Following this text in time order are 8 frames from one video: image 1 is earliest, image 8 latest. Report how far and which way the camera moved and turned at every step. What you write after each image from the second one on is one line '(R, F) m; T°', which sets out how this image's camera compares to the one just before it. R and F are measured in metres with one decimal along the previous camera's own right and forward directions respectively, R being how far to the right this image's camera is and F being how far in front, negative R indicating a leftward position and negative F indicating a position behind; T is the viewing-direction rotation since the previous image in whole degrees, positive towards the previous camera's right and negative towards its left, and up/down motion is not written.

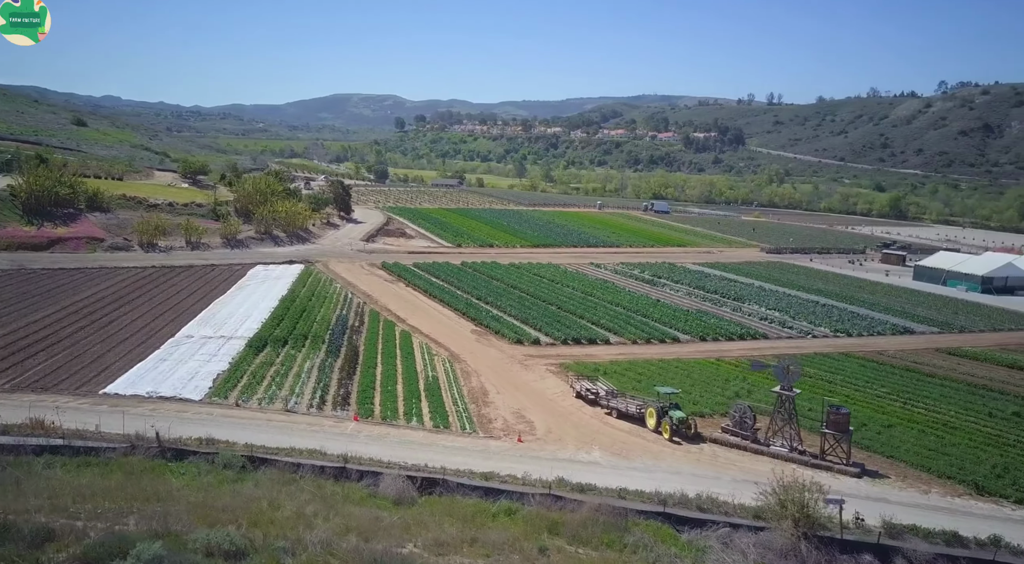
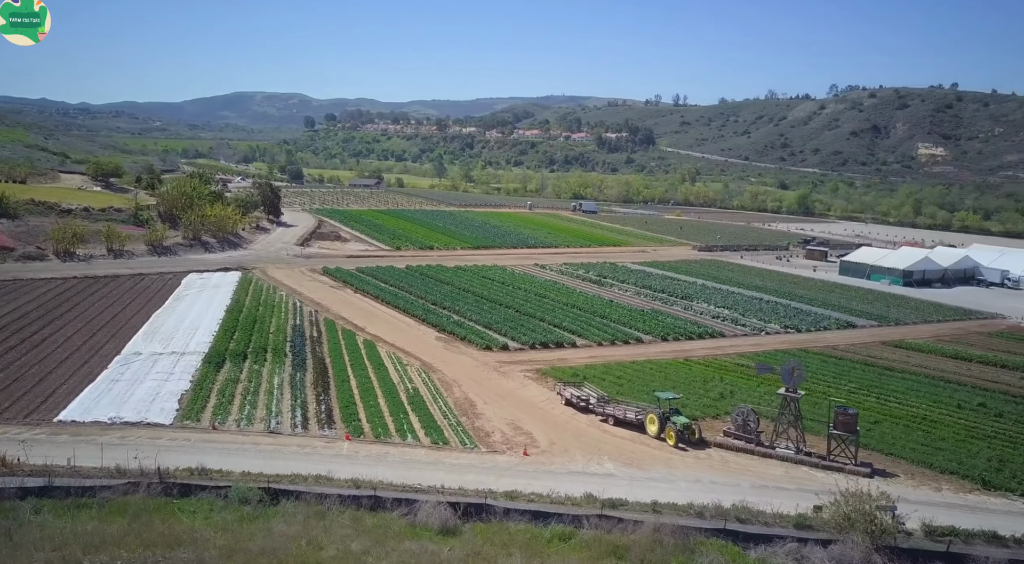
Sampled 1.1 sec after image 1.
(-2.8, +1.1) m; +7°
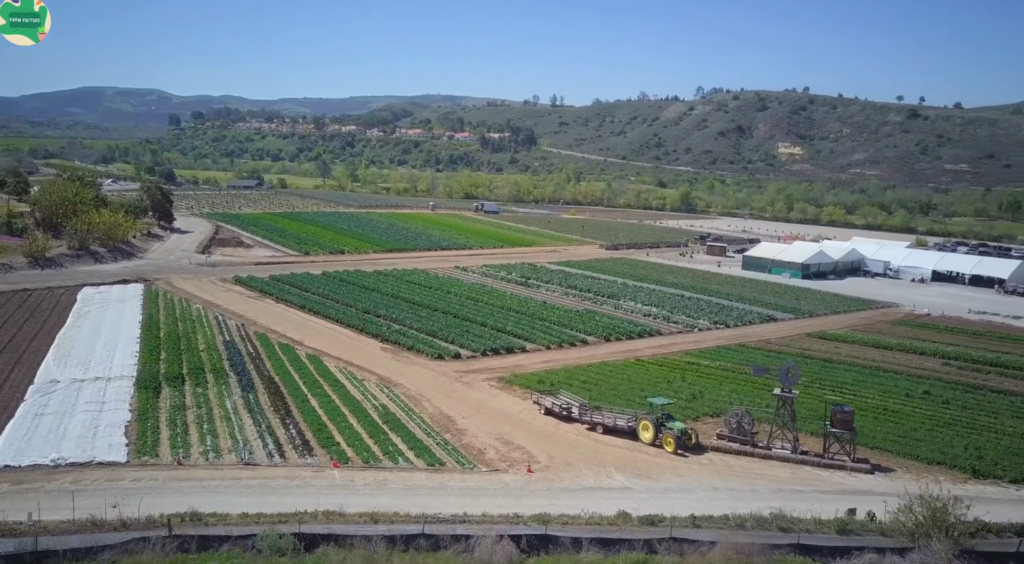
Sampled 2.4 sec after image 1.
(-3.5, +1.5) m; +9°
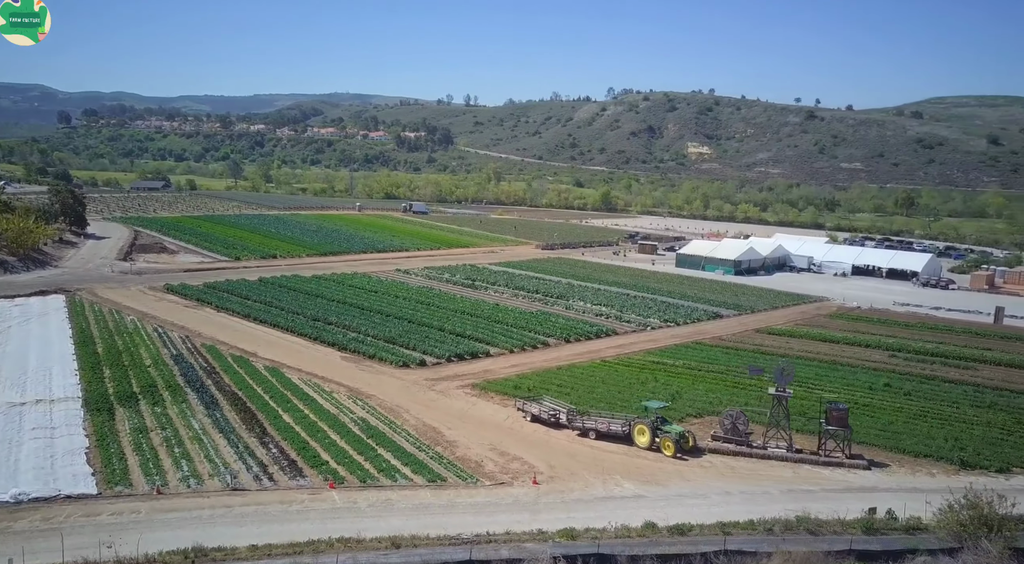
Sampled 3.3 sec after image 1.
(-2.5, +1.0) m; +7°
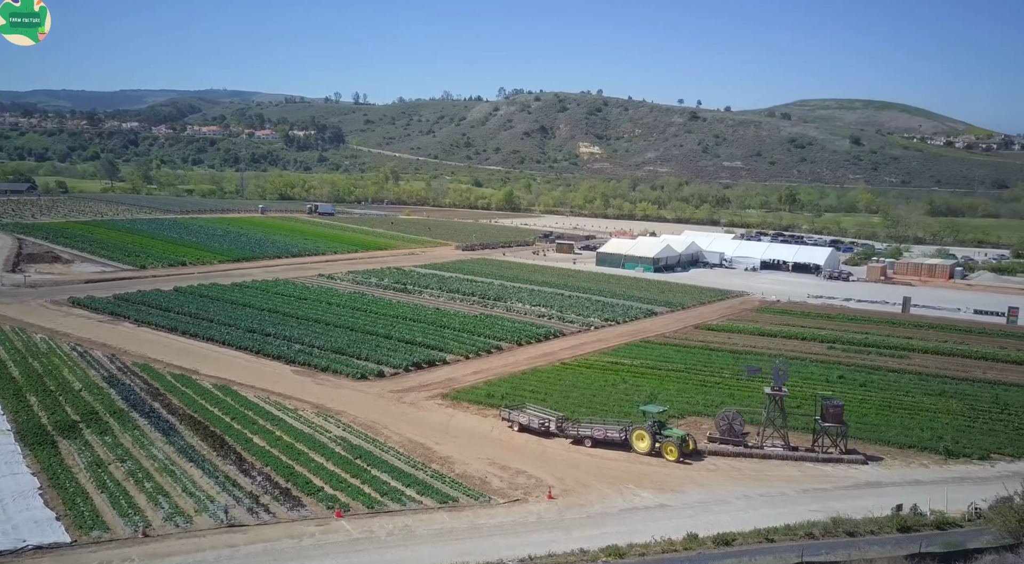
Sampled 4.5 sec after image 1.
(-3.1, +1.3) m; +8°
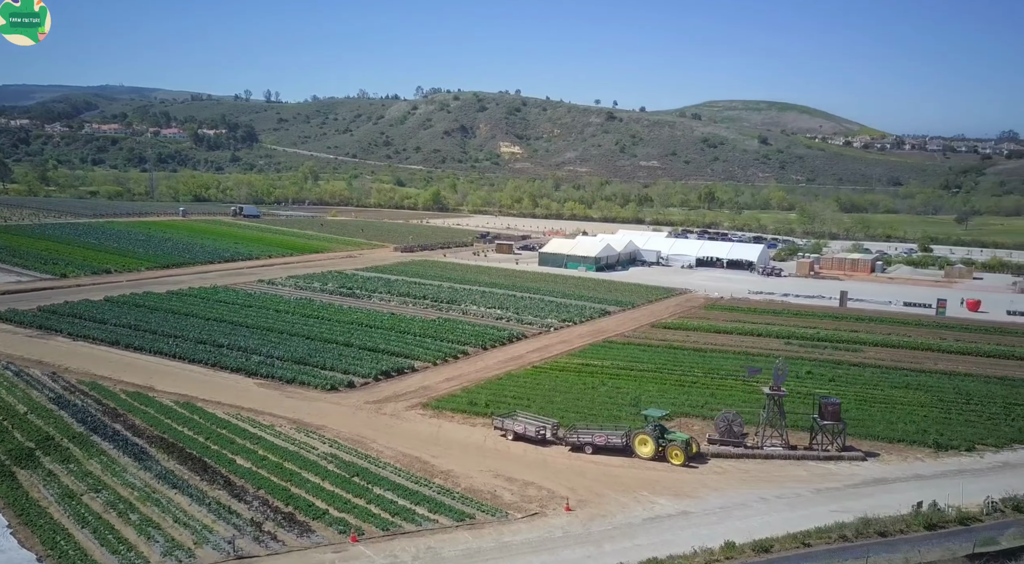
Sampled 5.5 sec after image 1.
(-2.4, +1.0) m; +6°
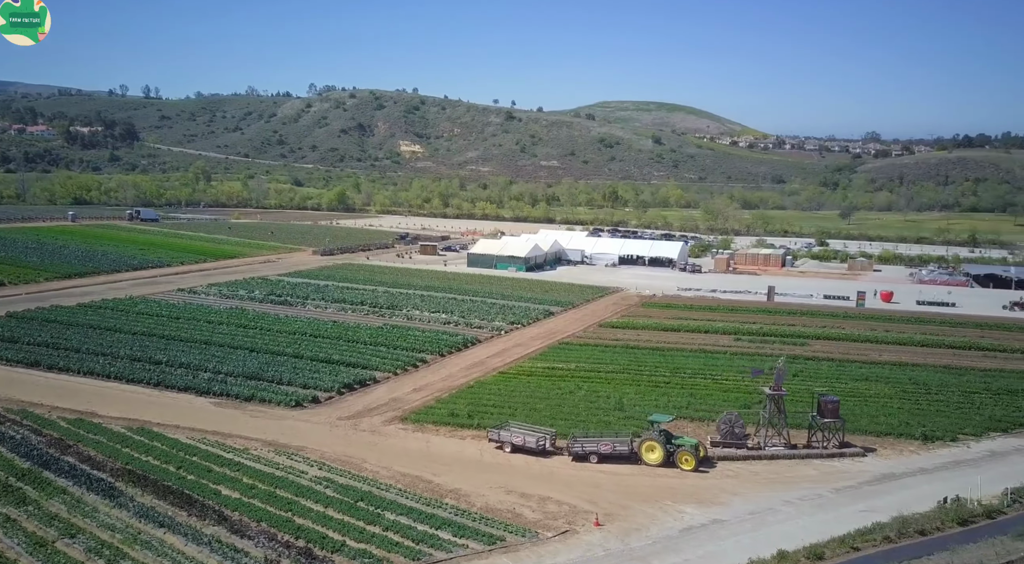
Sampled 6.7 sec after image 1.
(-2.9, +1.4) m; +8°
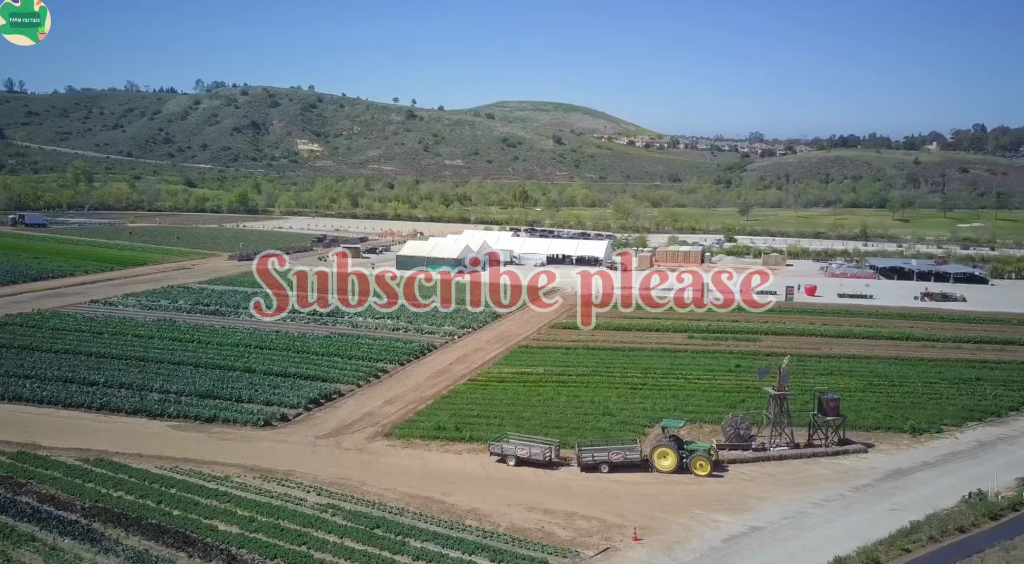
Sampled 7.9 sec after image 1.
(-2.9, +1.4) m; +7°
